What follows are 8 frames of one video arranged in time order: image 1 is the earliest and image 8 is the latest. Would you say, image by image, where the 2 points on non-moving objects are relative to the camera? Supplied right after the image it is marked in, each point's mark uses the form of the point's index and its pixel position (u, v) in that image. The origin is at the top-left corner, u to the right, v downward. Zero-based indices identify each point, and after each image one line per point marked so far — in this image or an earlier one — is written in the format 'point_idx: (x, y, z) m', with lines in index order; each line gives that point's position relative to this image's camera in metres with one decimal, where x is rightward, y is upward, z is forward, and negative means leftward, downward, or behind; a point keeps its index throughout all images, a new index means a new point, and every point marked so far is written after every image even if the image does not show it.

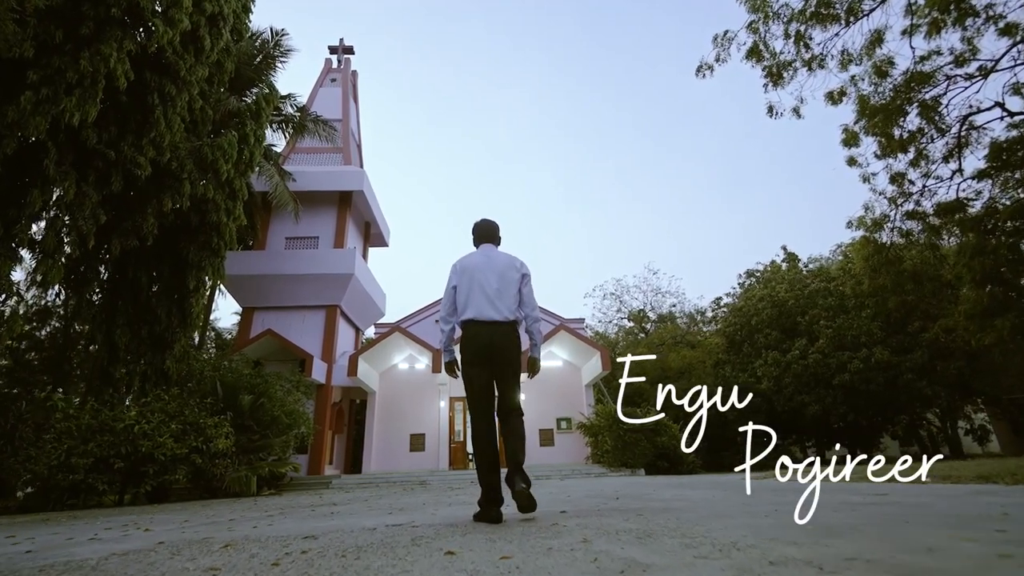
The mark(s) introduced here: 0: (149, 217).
0: (-5.1, +1.0, +8.0) m
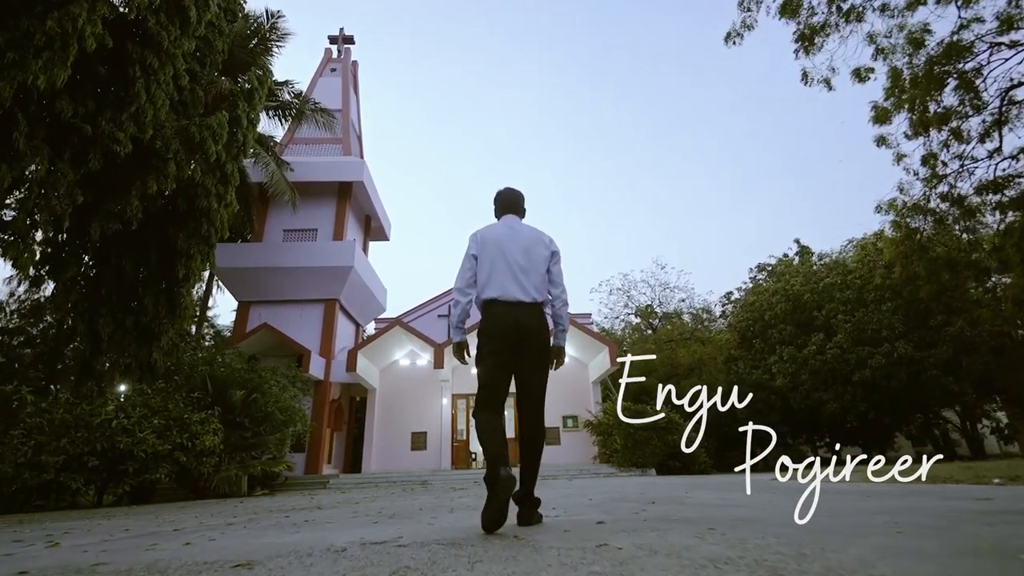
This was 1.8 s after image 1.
0: (-5.1, +1.2, +7.5) m
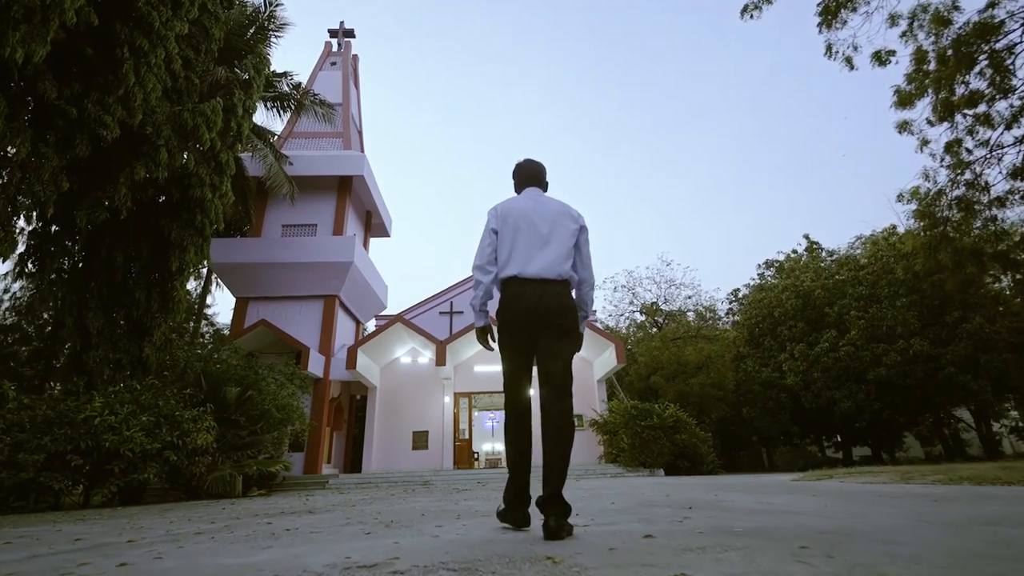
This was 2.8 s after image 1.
0: (-5.0, +1.3, +7.2) m
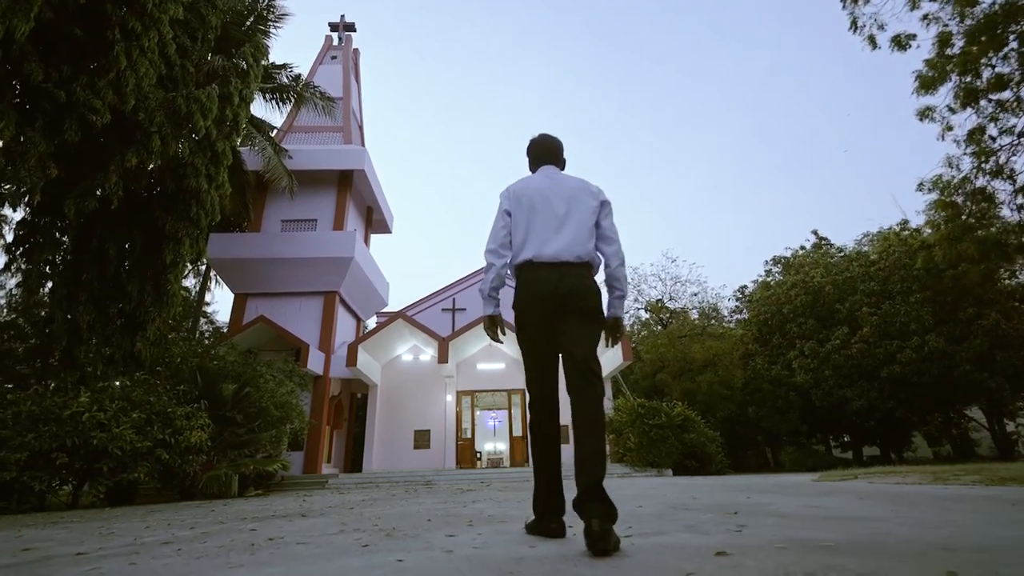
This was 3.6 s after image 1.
0: (-4.9, +1.4, +7.0) m
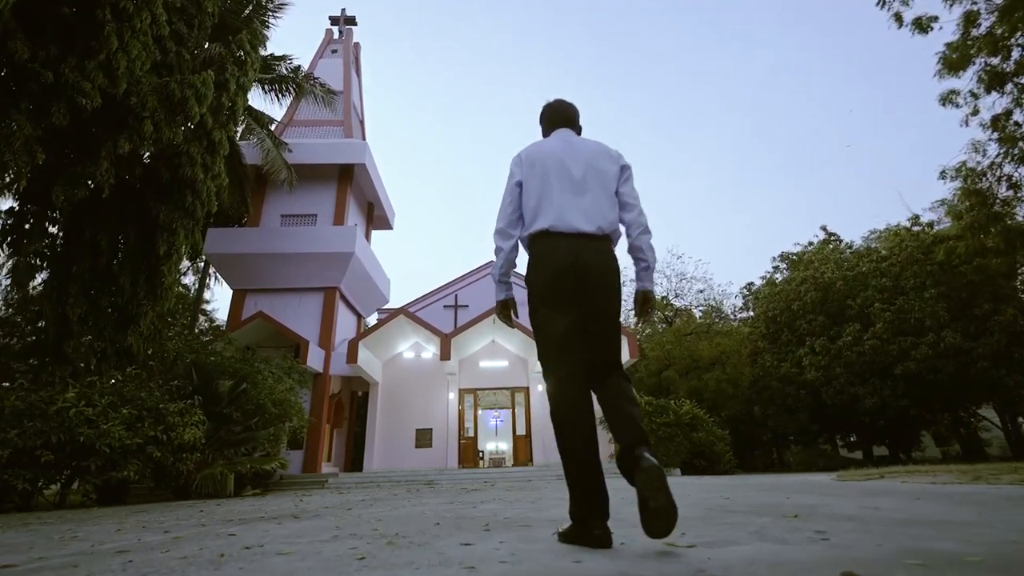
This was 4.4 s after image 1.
0: (-4.8, +1.5, +6.7) m
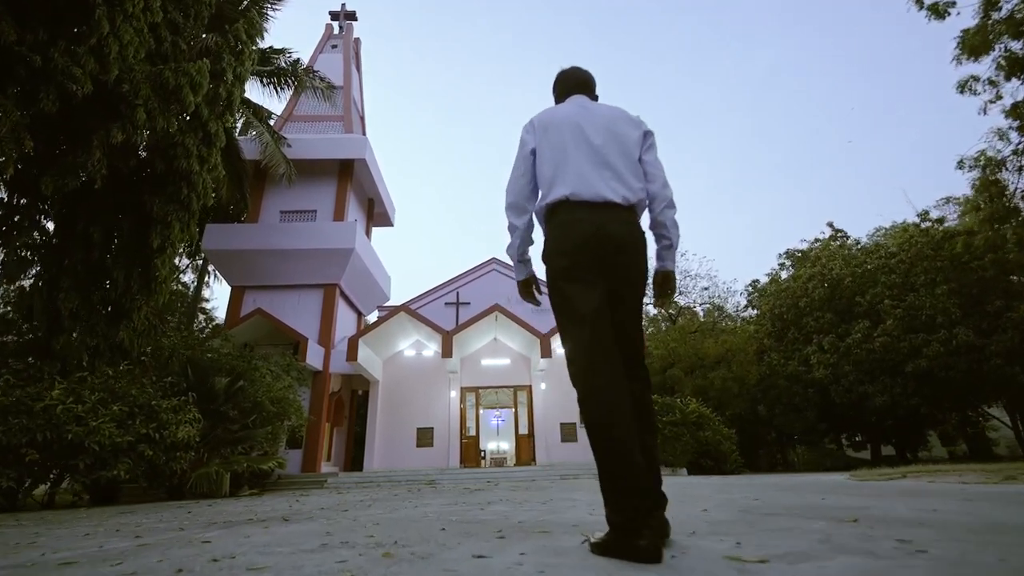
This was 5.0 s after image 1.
0: (-4.8, +1.6, +6.5) m
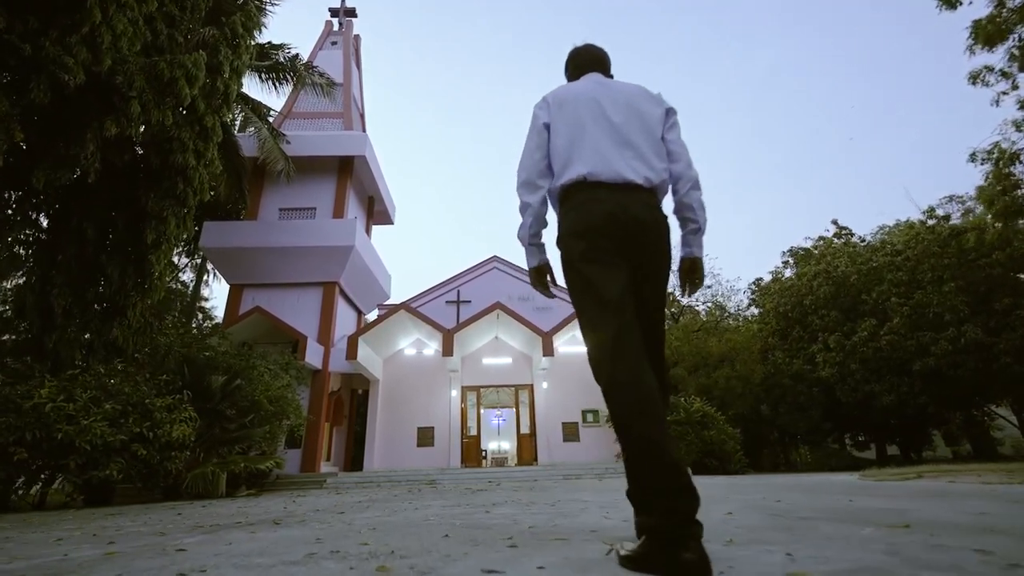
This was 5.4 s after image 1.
0: (-4.7, +1.6, +6.3) m
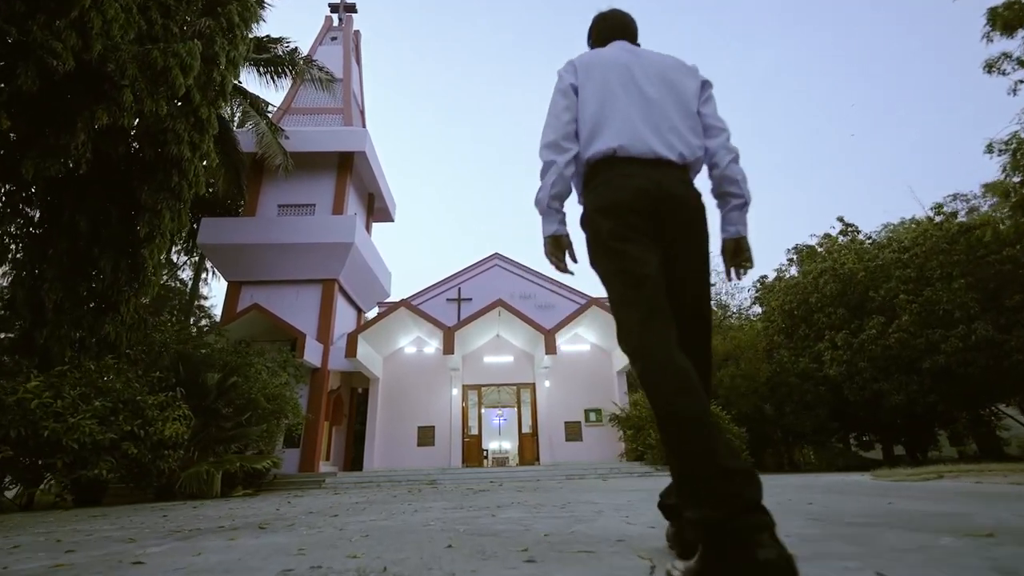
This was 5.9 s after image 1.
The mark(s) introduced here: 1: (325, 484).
0: (-4.7, +1.7, +6.1) m
1: (-3.2, -3.3, +9.6) m
